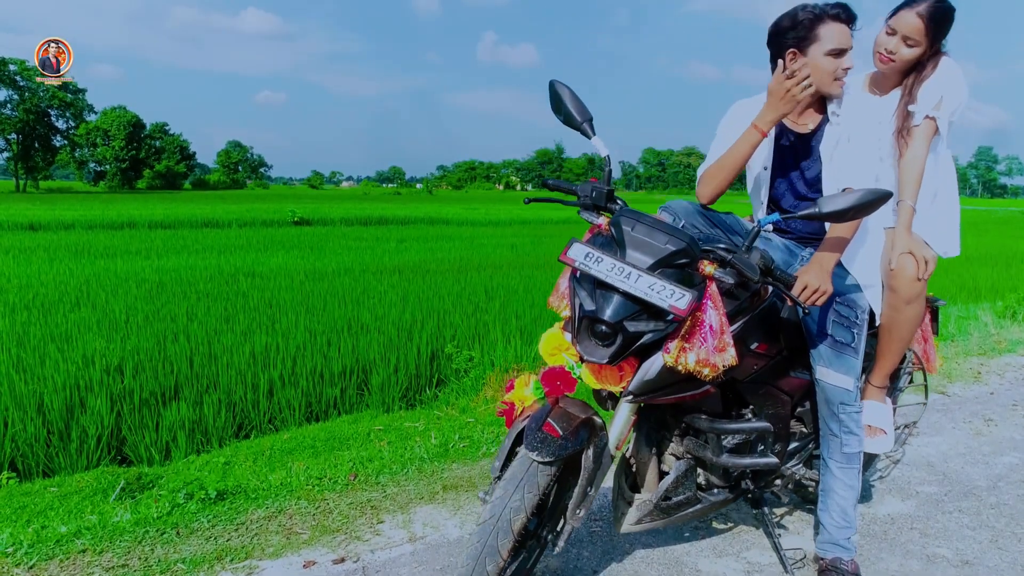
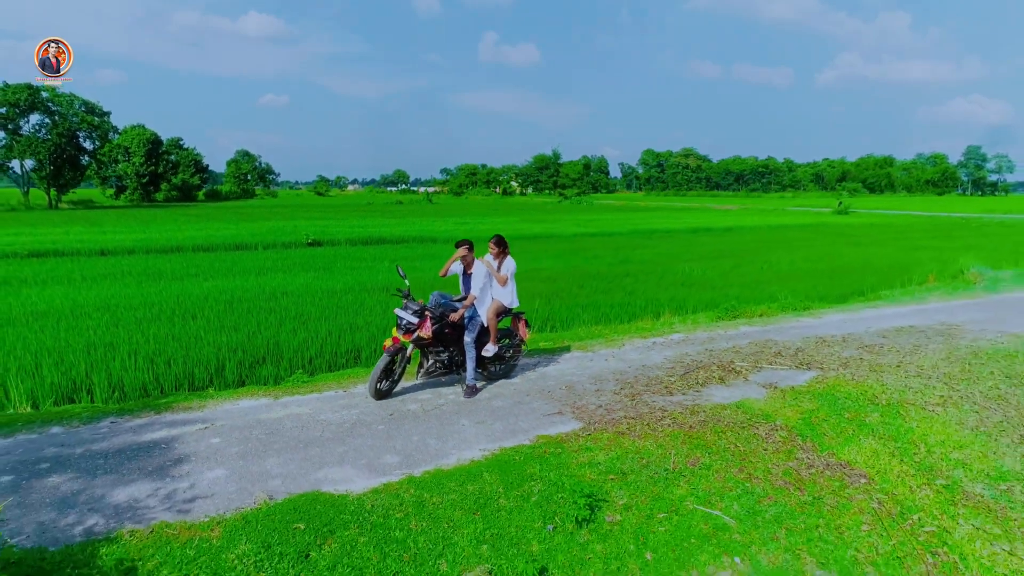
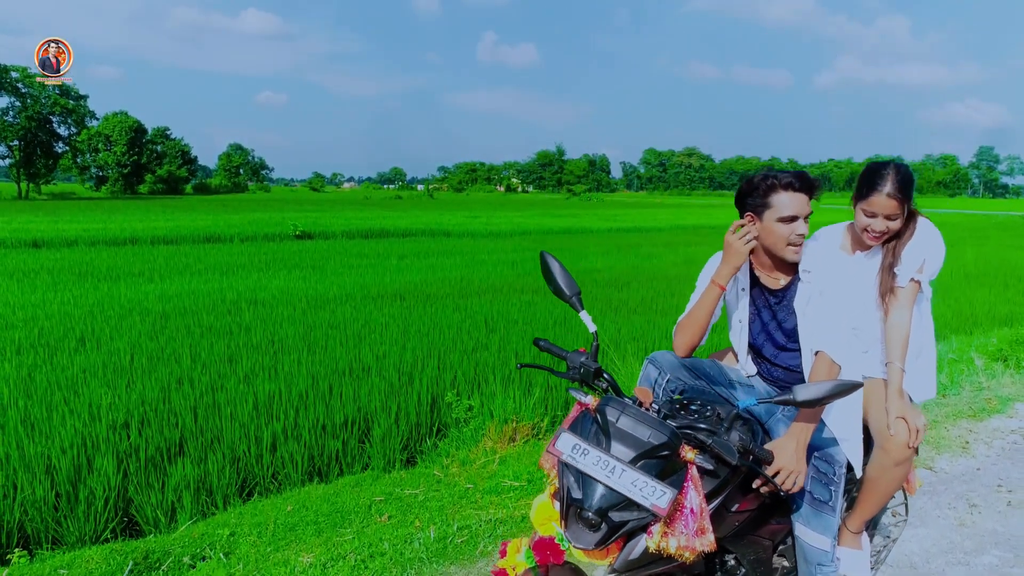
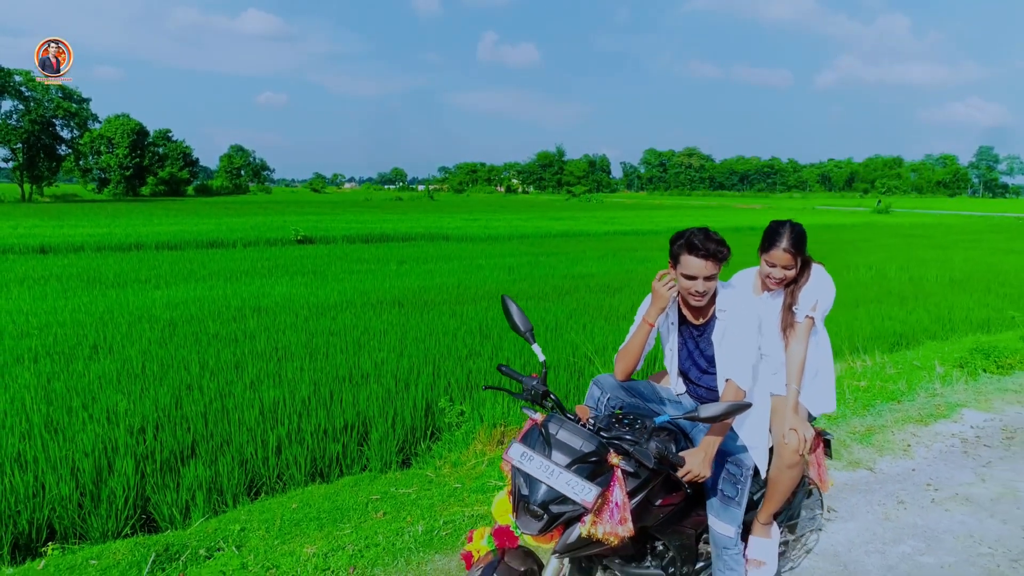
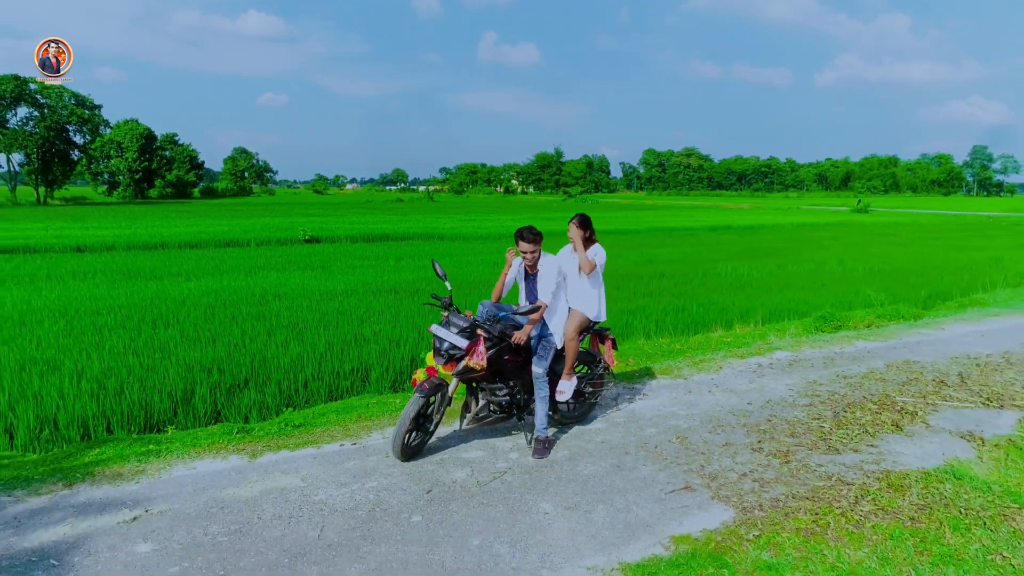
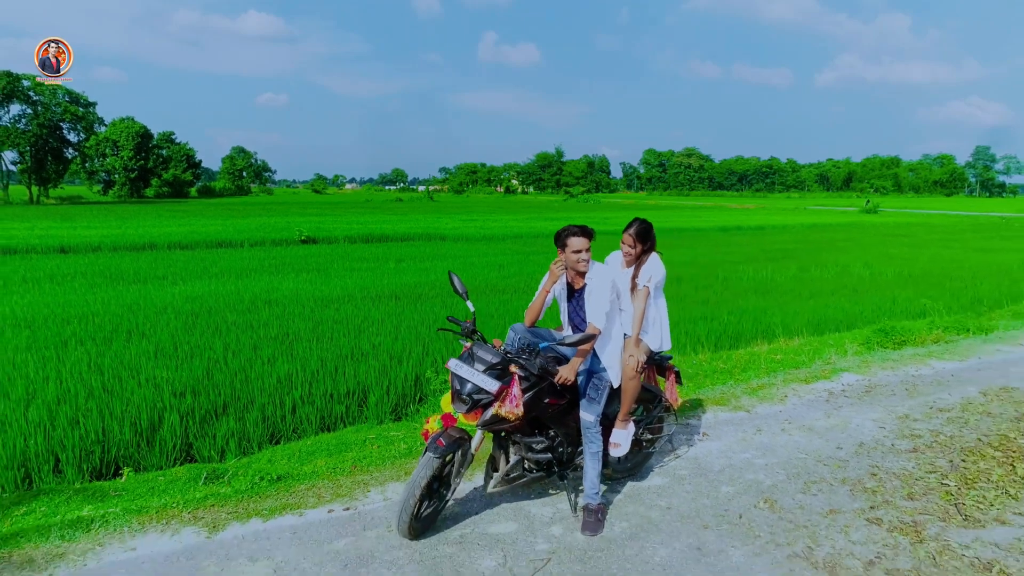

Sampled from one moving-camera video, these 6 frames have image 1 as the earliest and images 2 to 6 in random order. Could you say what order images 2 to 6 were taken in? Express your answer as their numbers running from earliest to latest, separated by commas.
3, 4, 6, 5, 2
